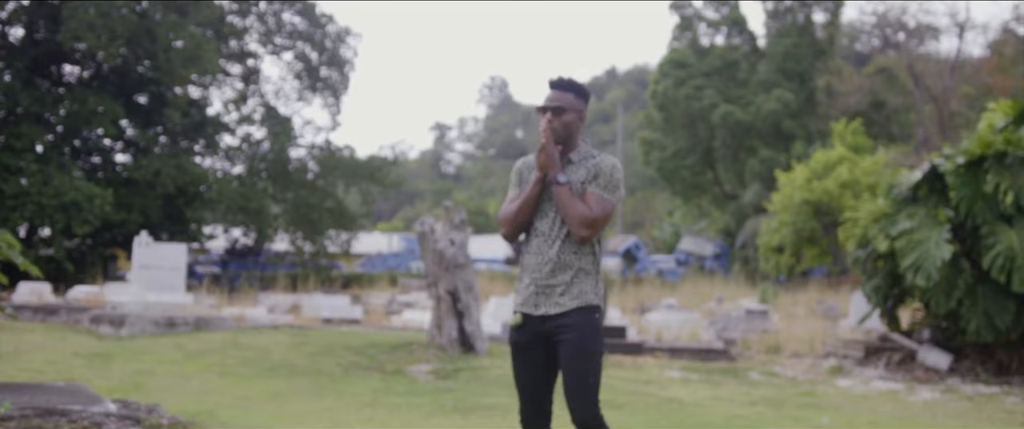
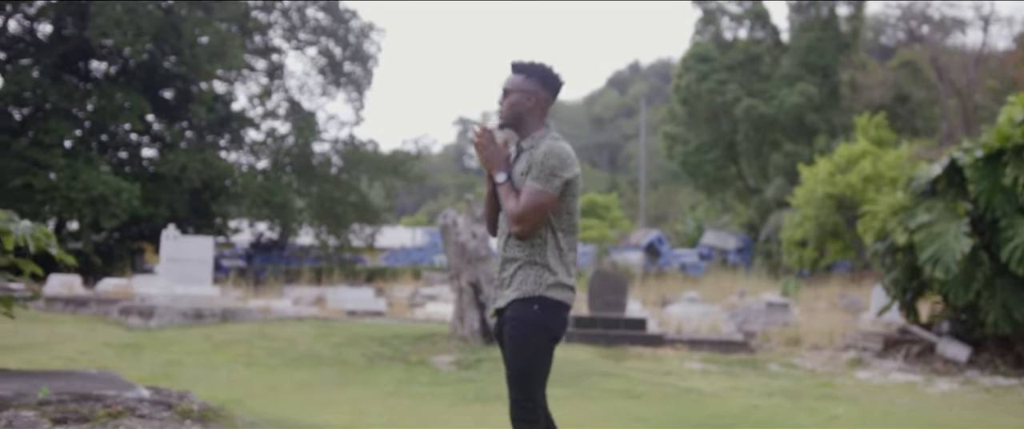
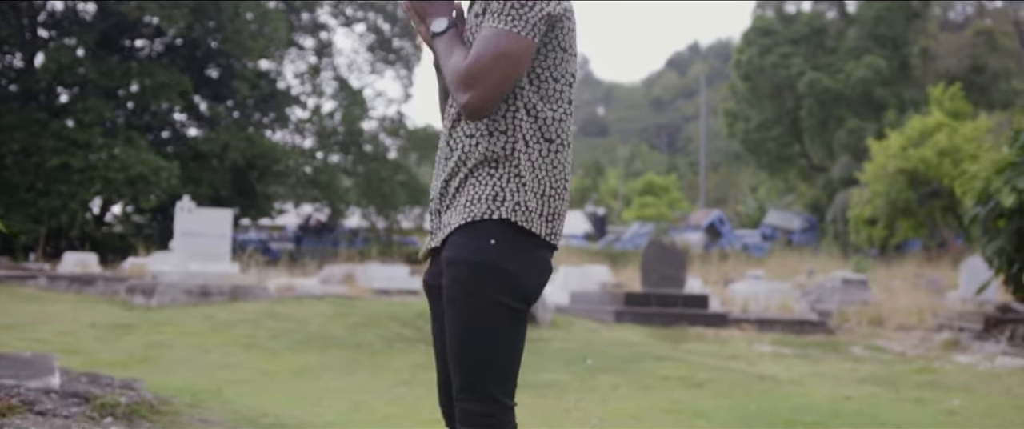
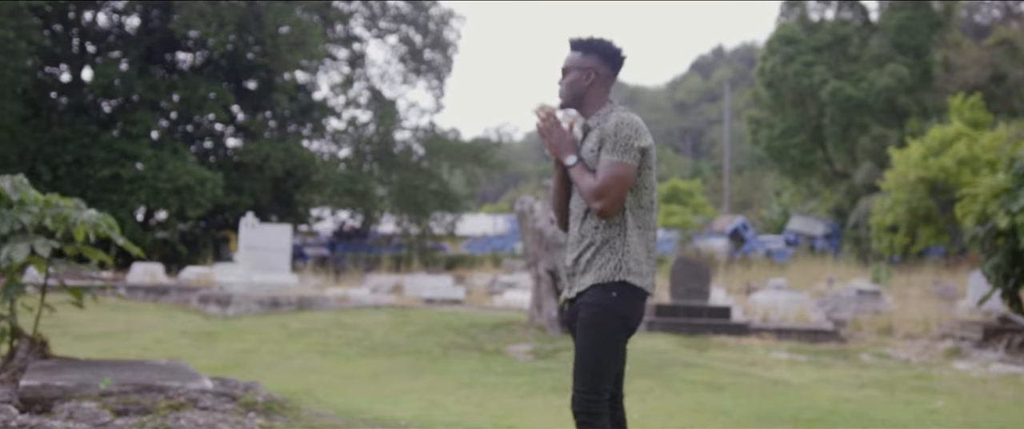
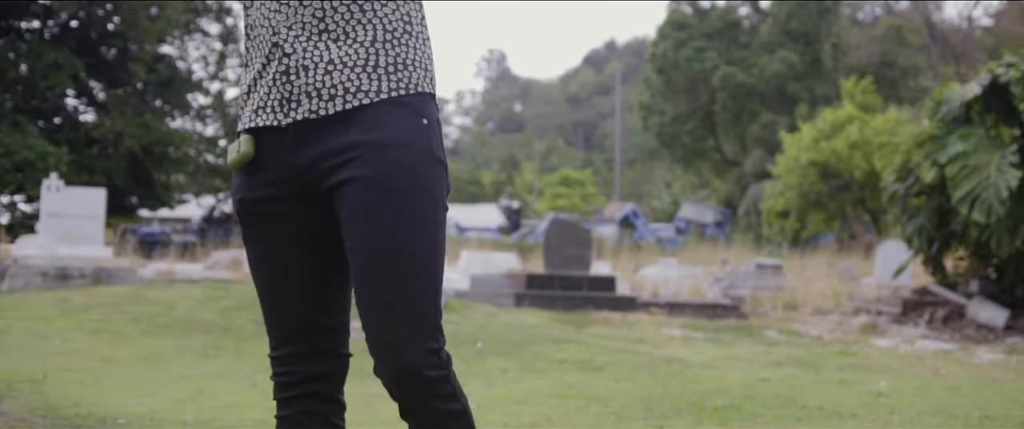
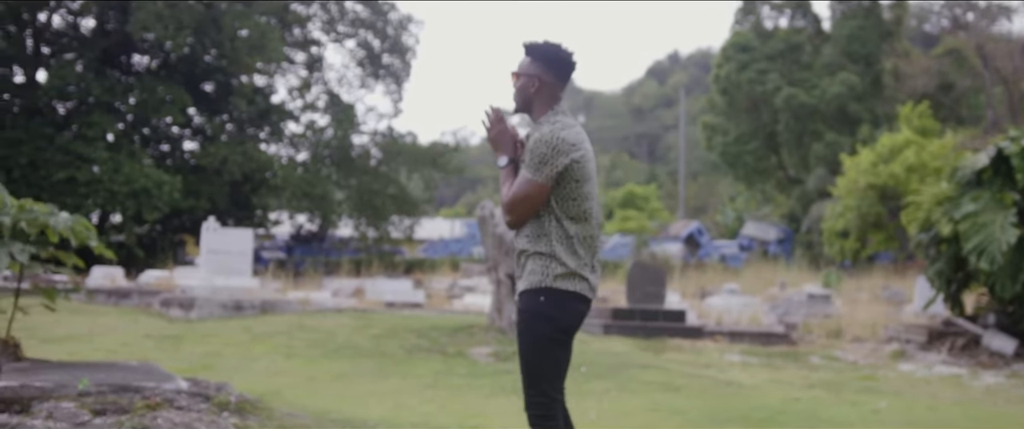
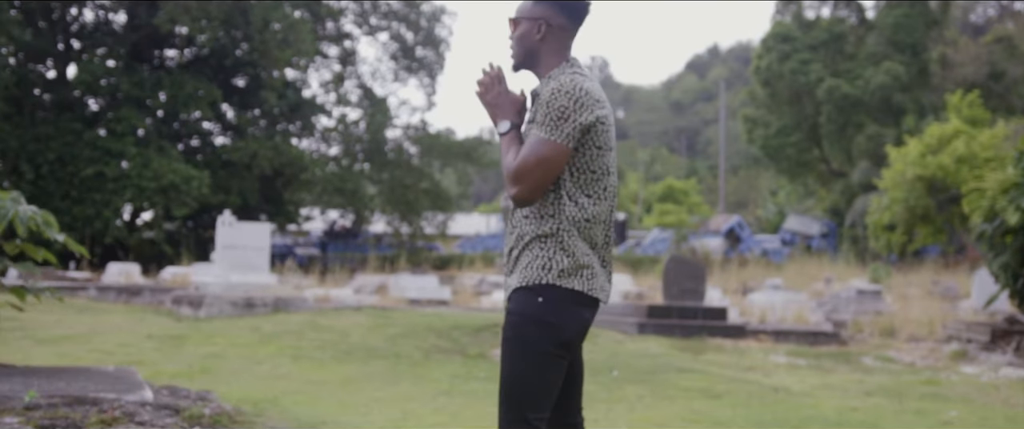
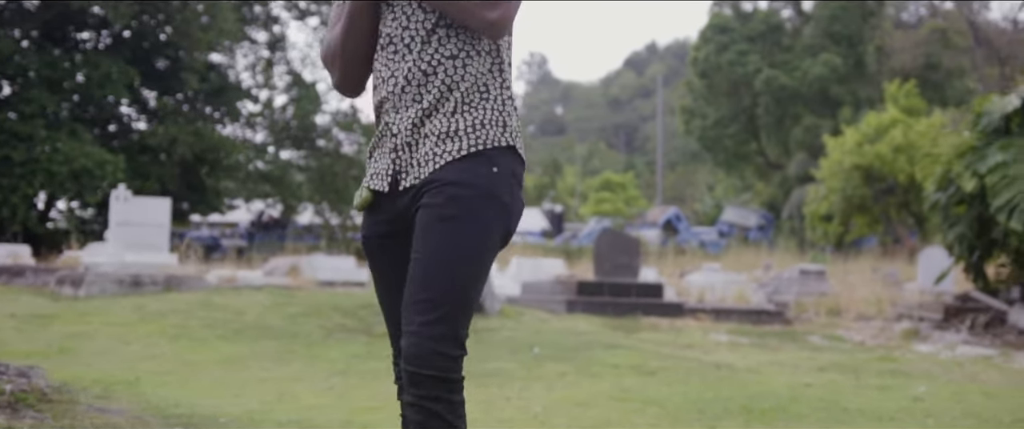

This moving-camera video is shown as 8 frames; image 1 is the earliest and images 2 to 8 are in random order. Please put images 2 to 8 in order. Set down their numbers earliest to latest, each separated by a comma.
2, 6, 4, 7, 3, 8, 5
